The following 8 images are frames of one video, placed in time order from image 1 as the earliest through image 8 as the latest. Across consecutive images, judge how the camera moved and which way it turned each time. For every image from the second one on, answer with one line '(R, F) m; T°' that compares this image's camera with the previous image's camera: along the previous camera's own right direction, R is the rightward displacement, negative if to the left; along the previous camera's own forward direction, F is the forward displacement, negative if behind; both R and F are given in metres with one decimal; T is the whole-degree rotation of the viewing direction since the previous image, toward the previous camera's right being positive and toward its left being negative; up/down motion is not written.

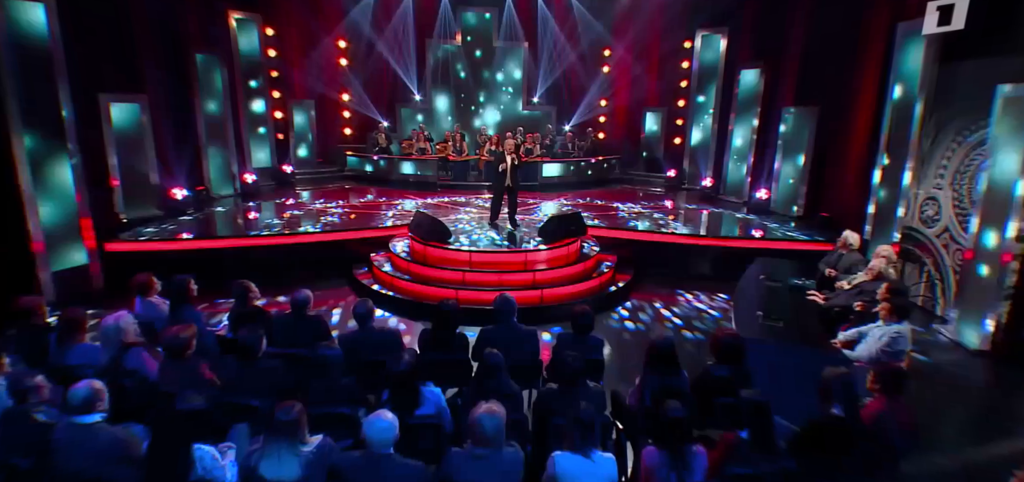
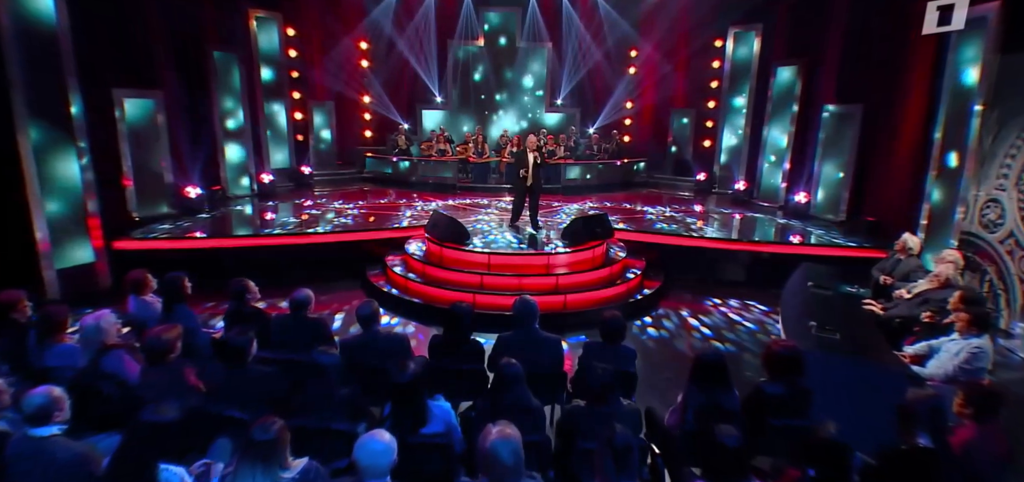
(0.0, +0.3) m; -2°
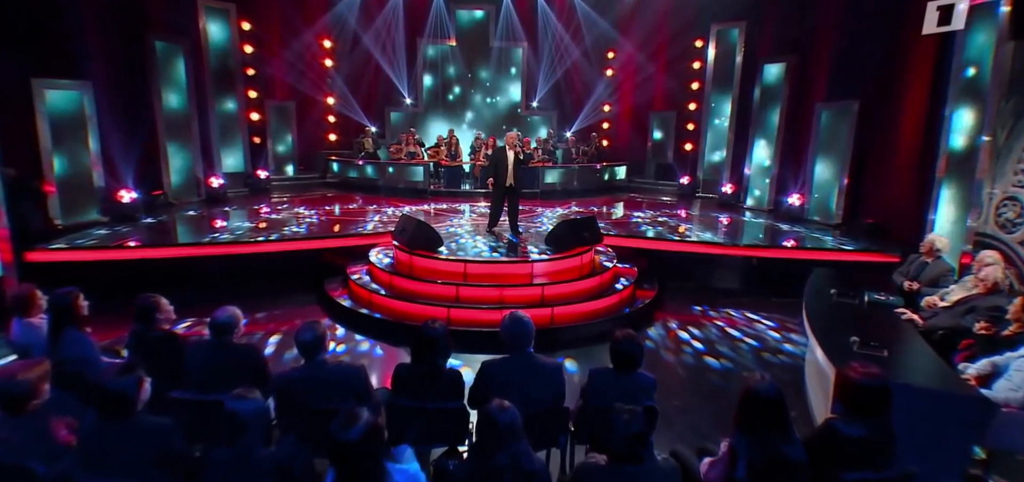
(-0.1, +0.6) m; +3°
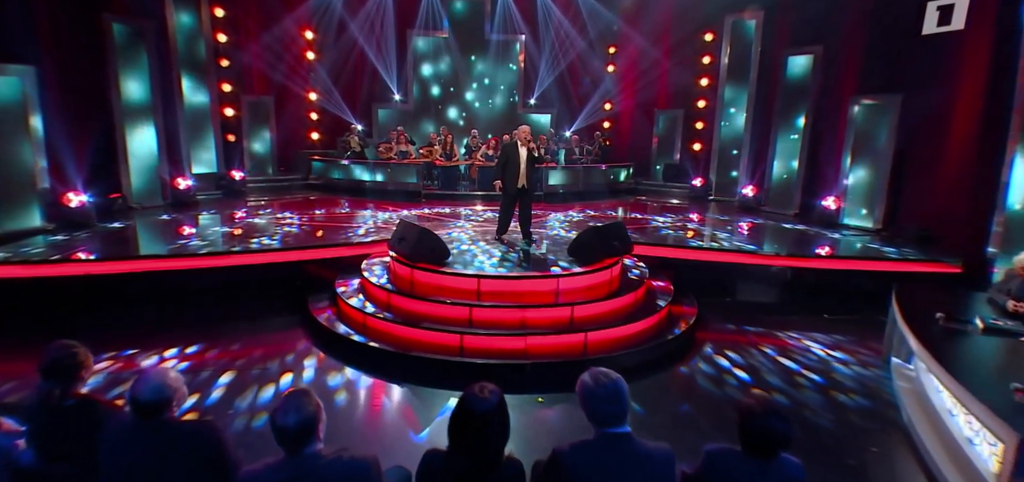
(-0.3, +0.7) m; +2°
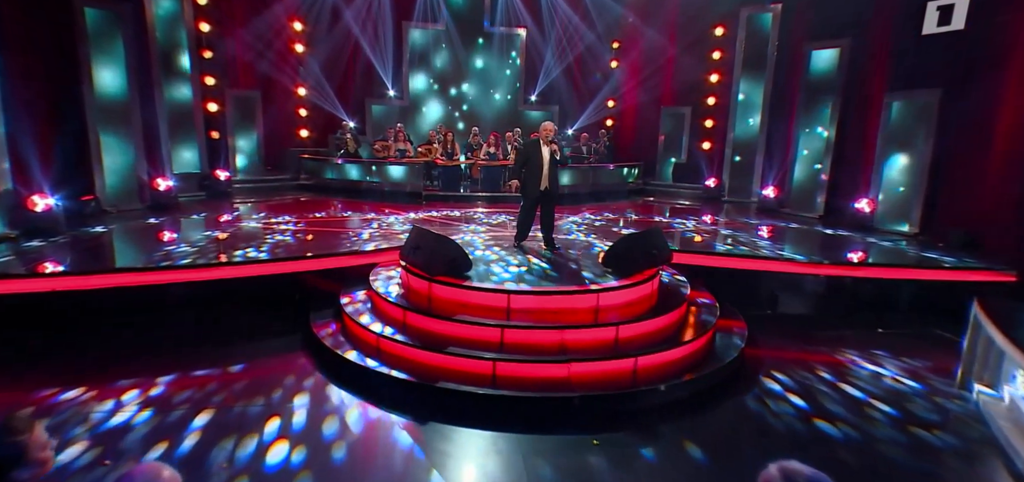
(-0.3, +0.4) m; +2°
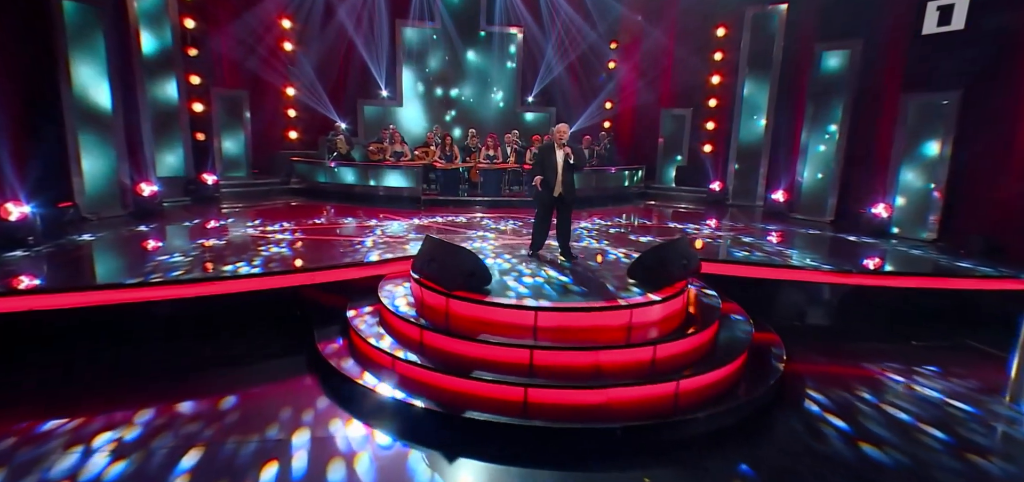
(-0.3, +0.2) m; +2°
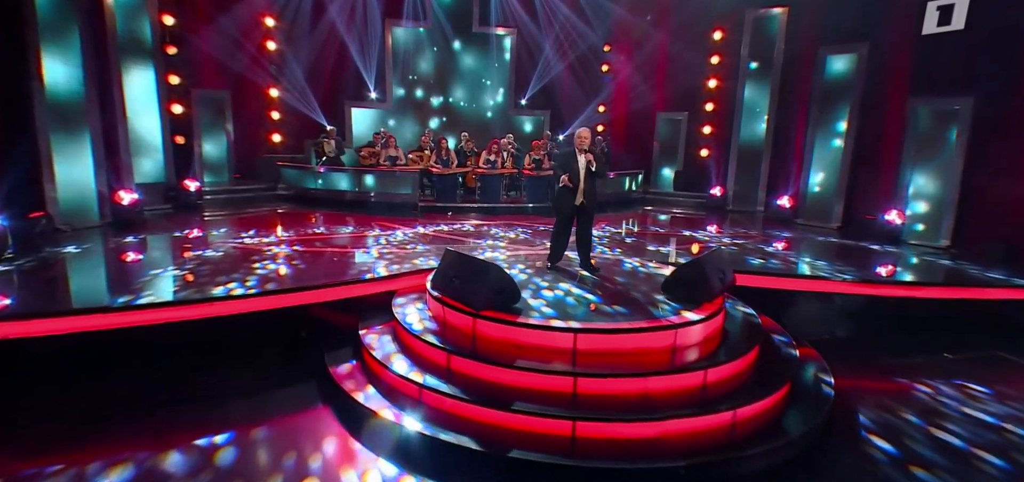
(-0.3, +0.2) m; +2°
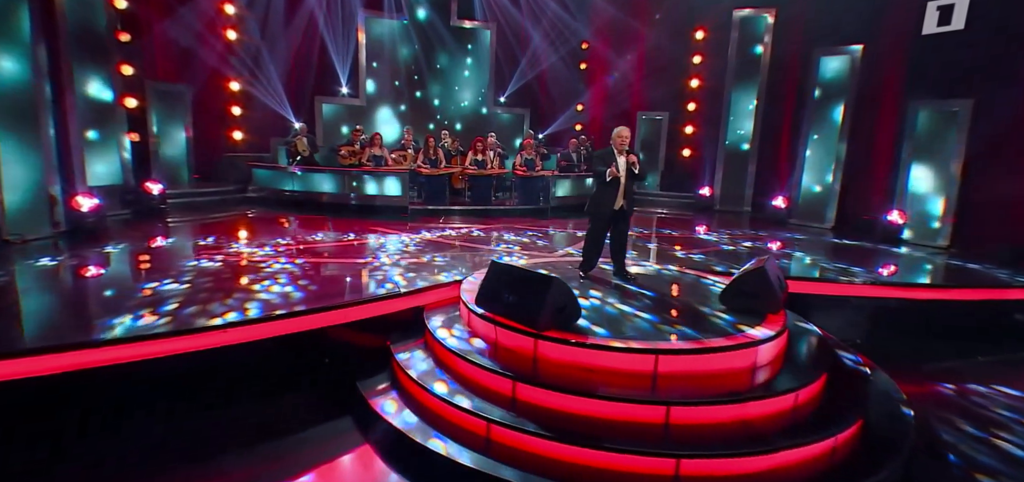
(-0.6, +0.3) m; +5°
